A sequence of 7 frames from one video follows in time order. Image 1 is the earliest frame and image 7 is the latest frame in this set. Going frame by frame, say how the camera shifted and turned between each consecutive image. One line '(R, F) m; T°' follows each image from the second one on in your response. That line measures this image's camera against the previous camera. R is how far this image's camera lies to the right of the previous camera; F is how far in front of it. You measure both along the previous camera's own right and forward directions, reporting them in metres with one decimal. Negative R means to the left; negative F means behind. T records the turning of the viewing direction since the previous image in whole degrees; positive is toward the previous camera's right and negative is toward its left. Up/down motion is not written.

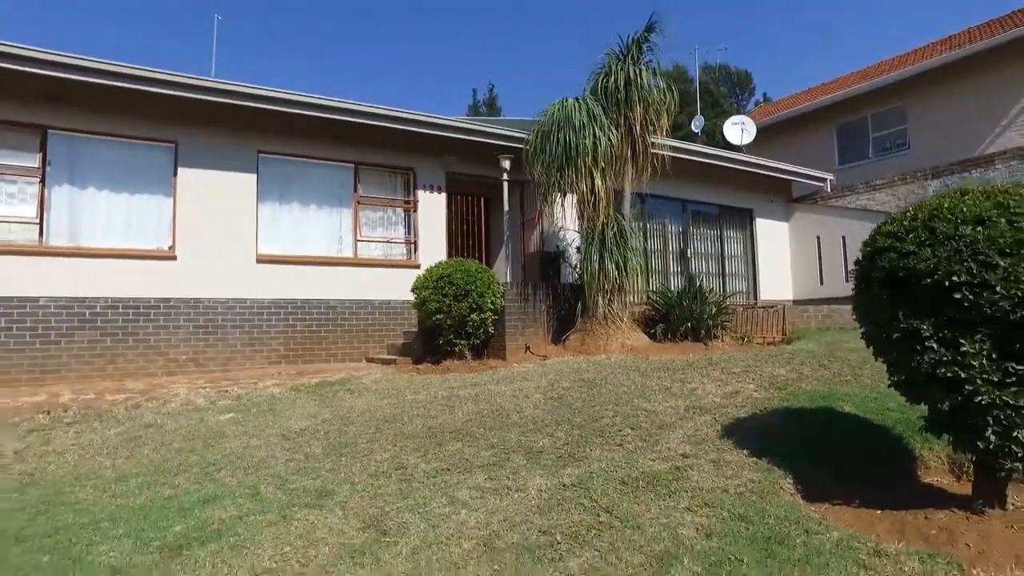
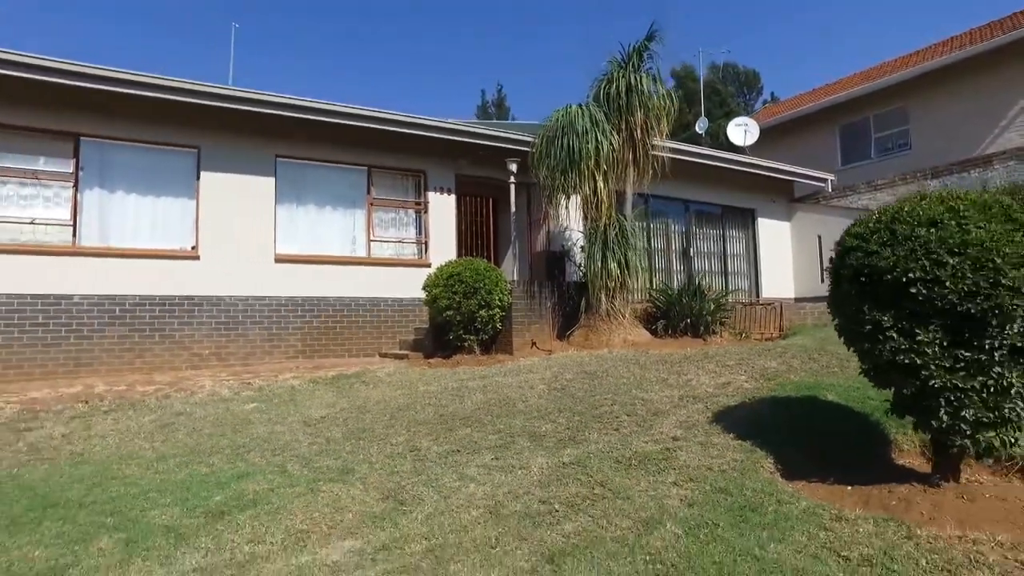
(0.0, -0.4) m; -1°
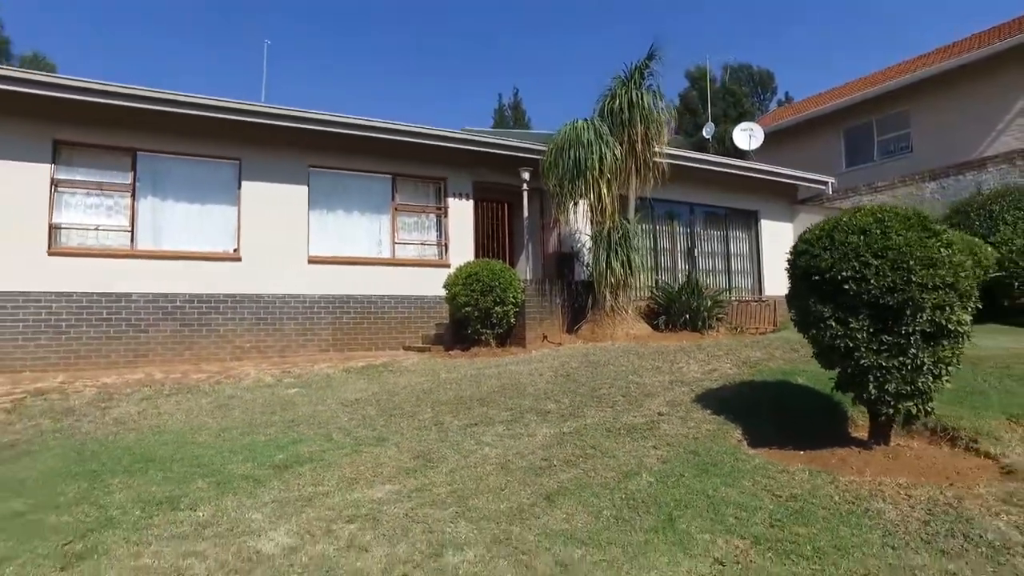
(+0.1, -0.9) m; -2°
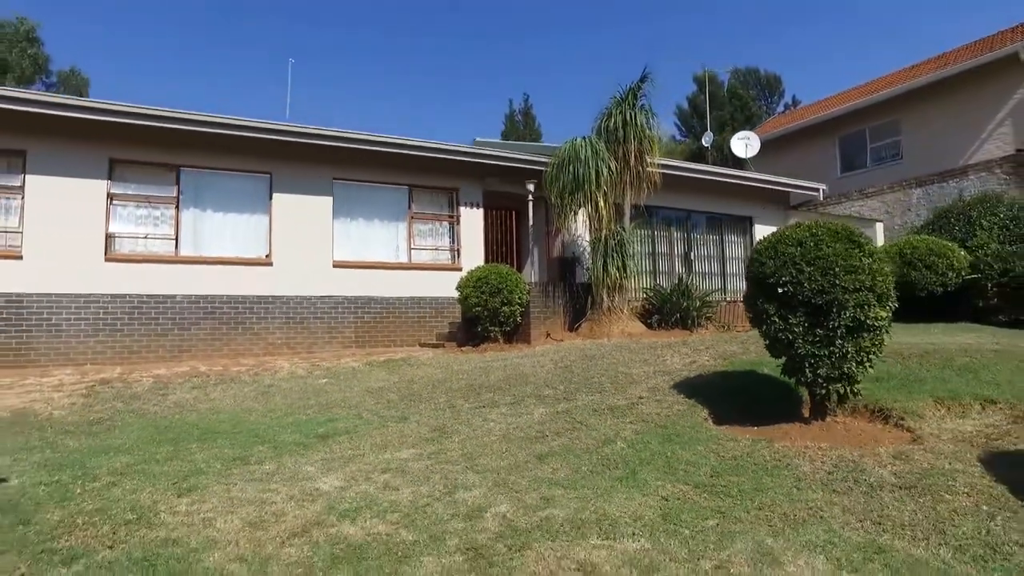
(+0.1, -1.1) m; -1°
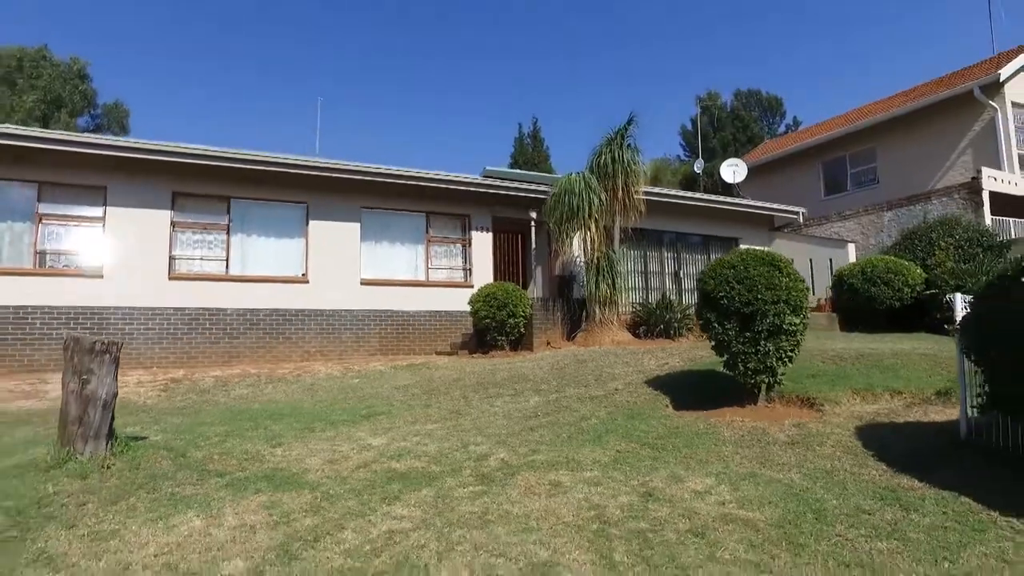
(+0.1, -1.7) m; -1°
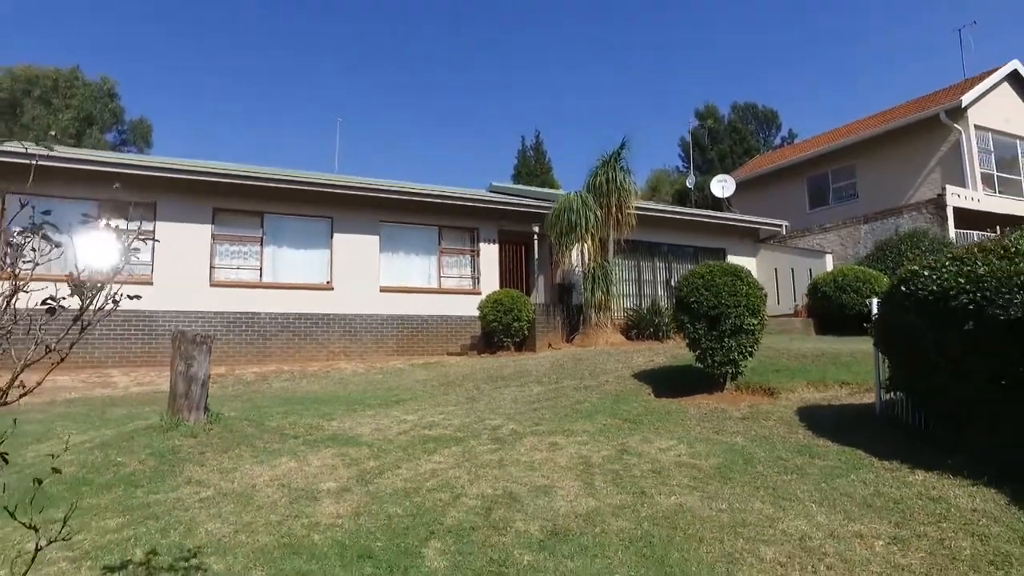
(-0.1, -1.5) m; 0°
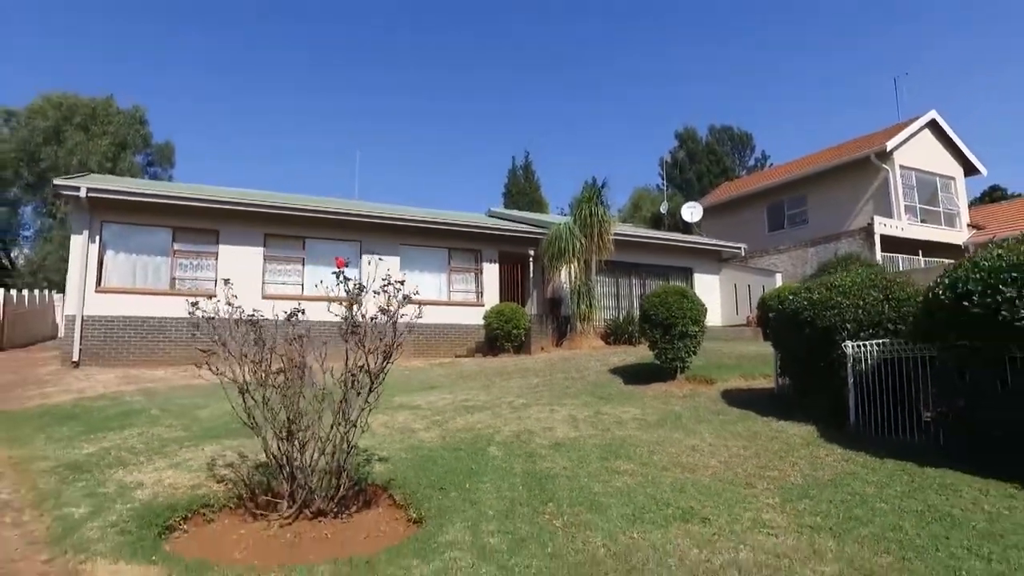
(-0.4, -3.0) m; +1°
